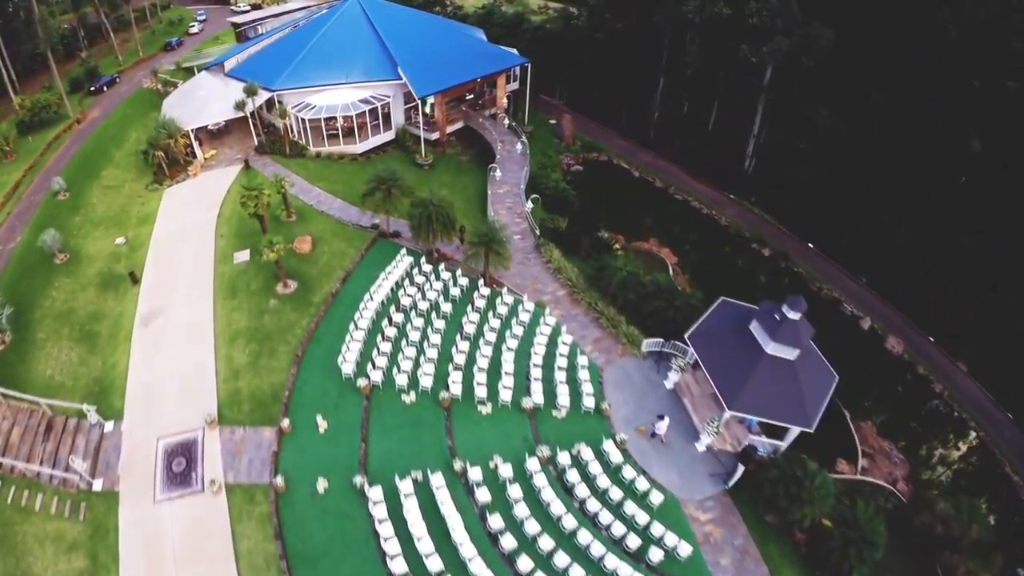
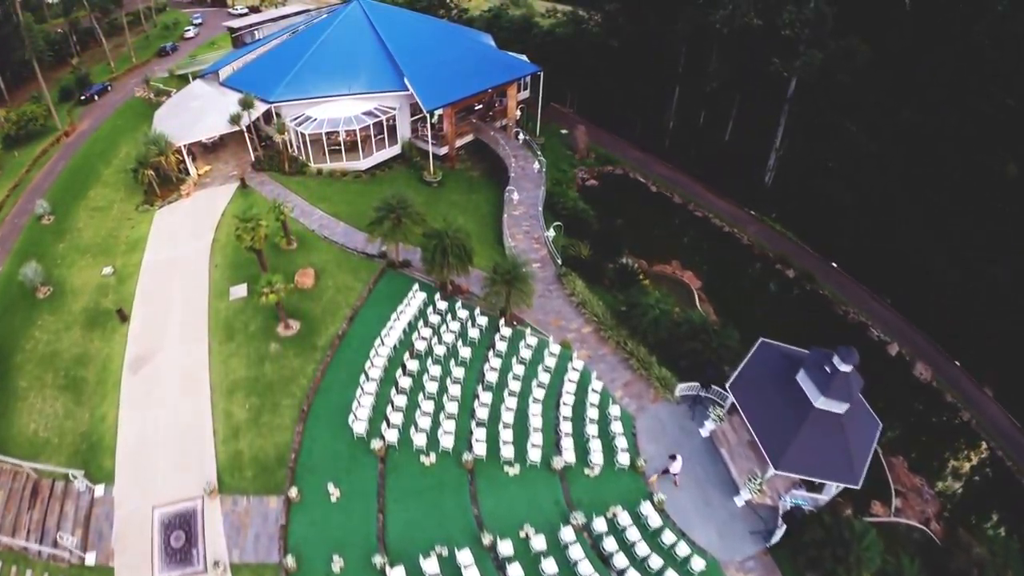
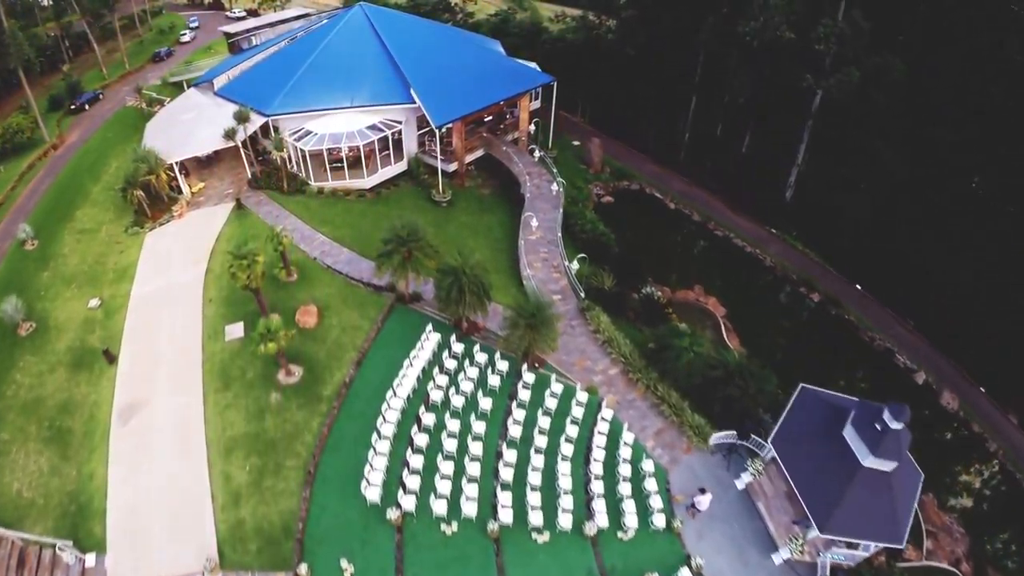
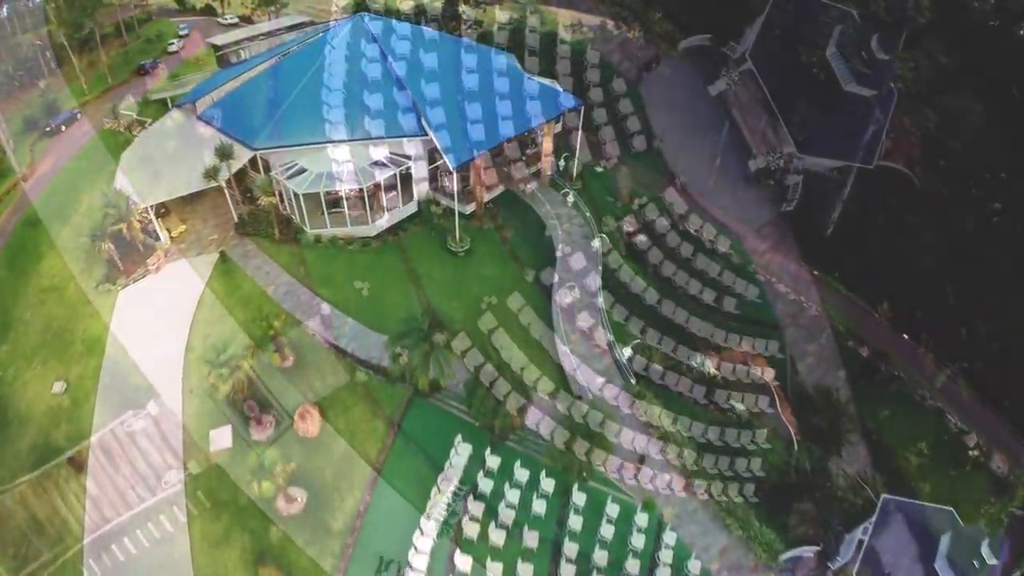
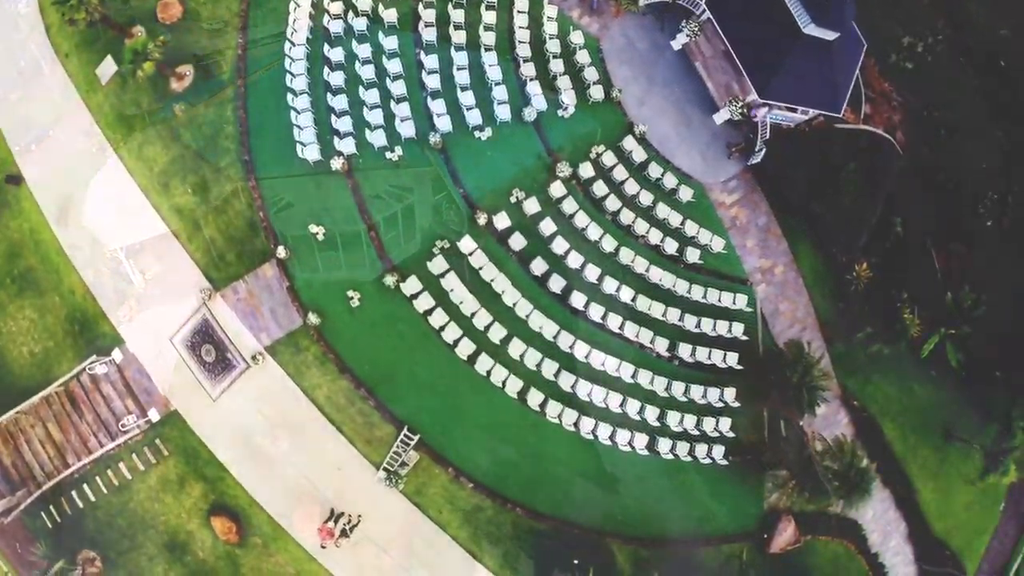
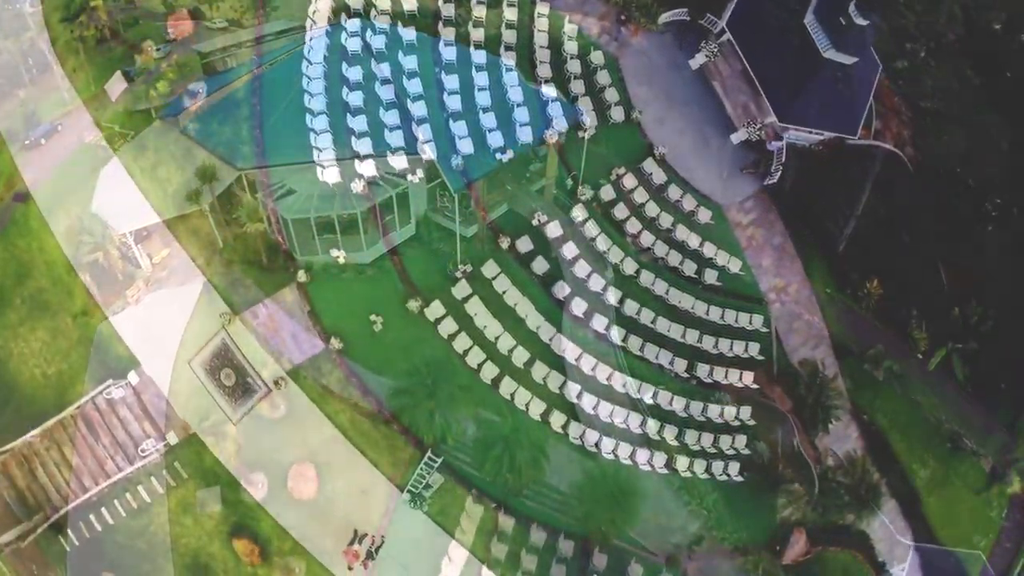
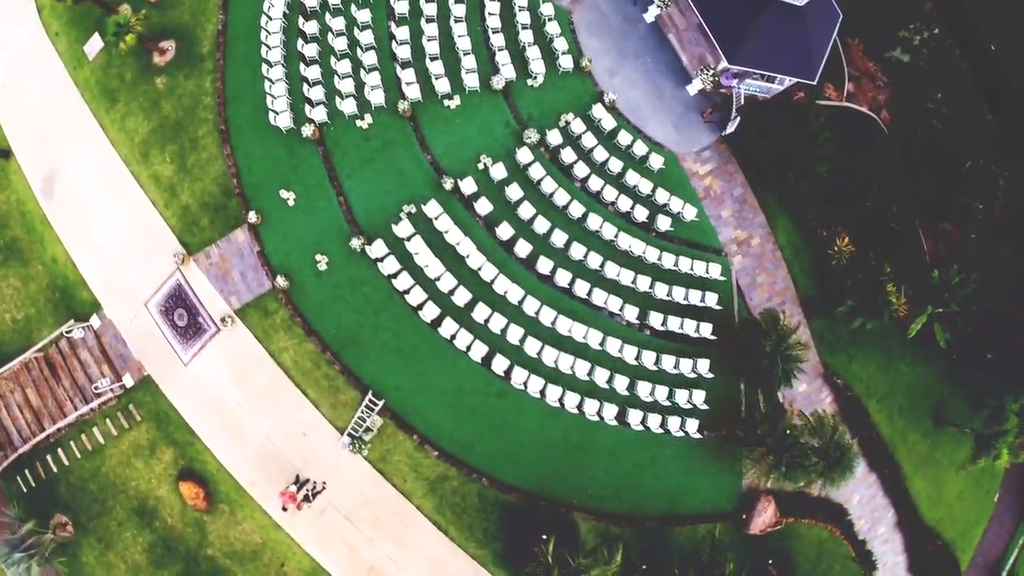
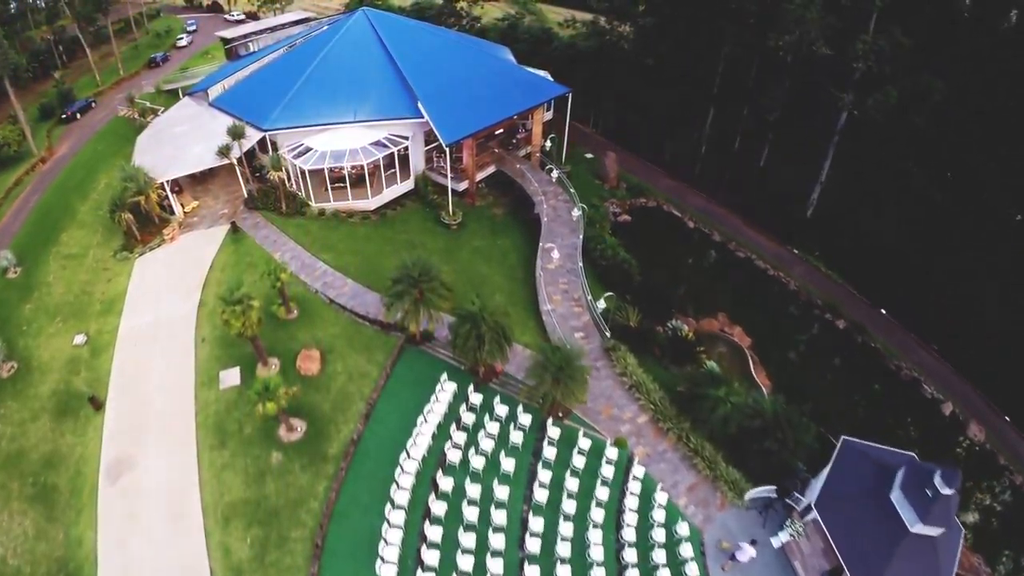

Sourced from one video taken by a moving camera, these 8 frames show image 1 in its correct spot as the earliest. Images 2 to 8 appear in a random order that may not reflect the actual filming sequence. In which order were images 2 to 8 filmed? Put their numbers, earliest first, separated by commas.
2, 3, 8, 4, 6, 5, 7
